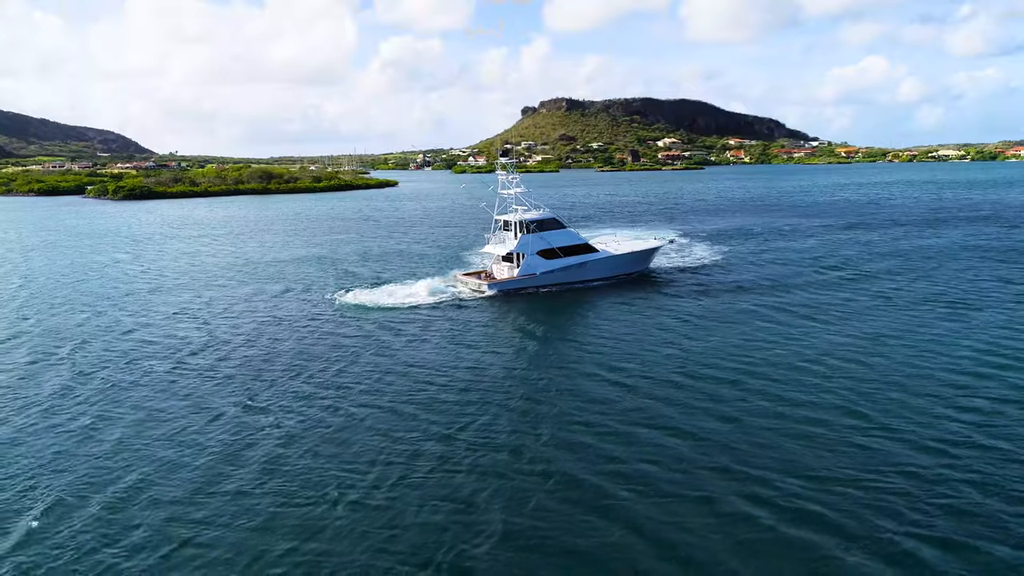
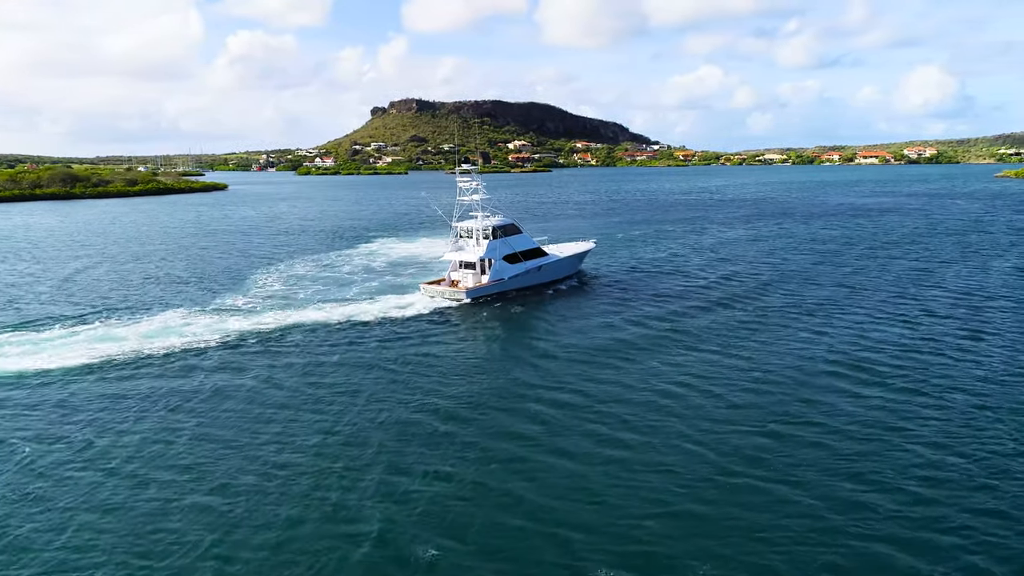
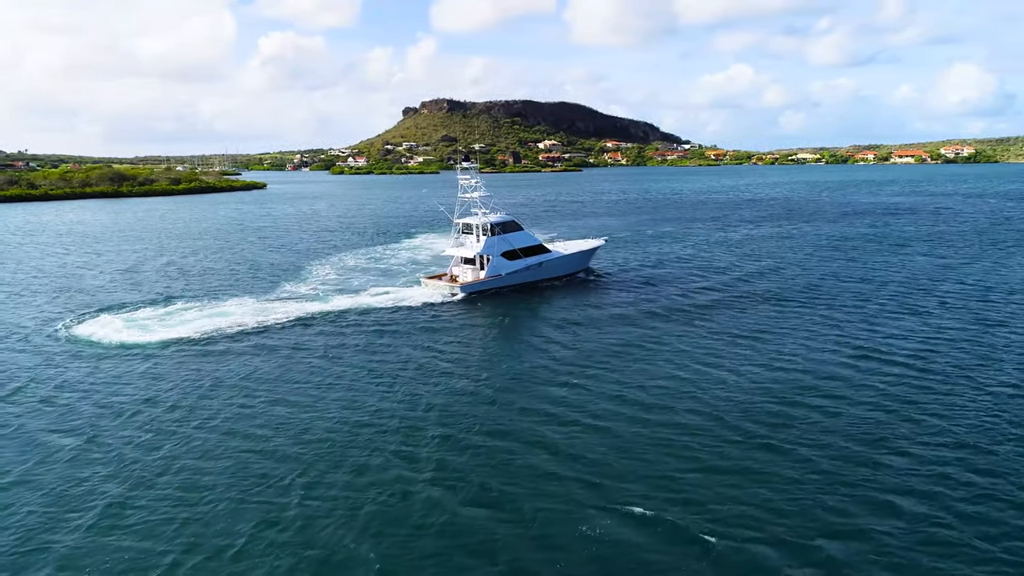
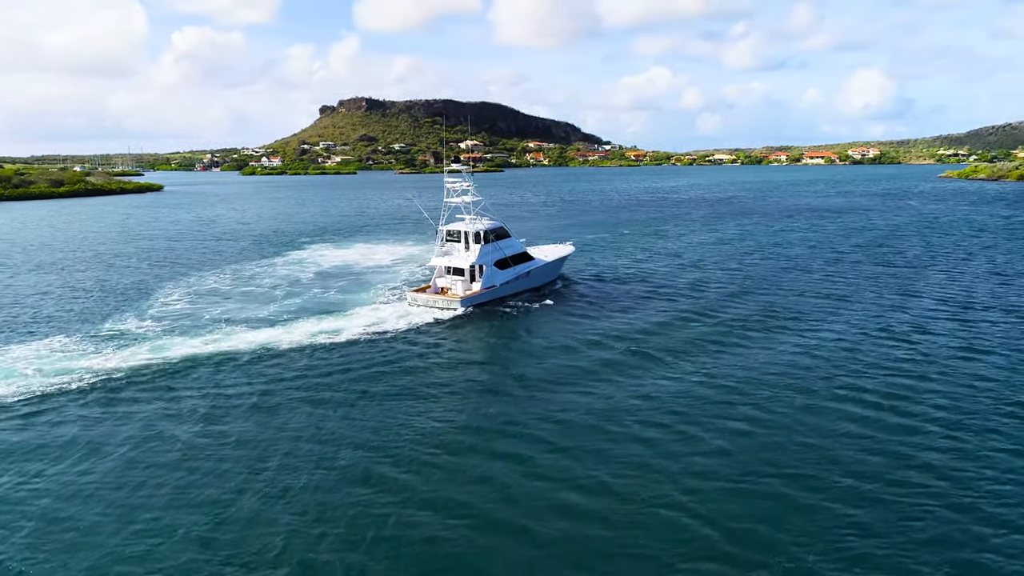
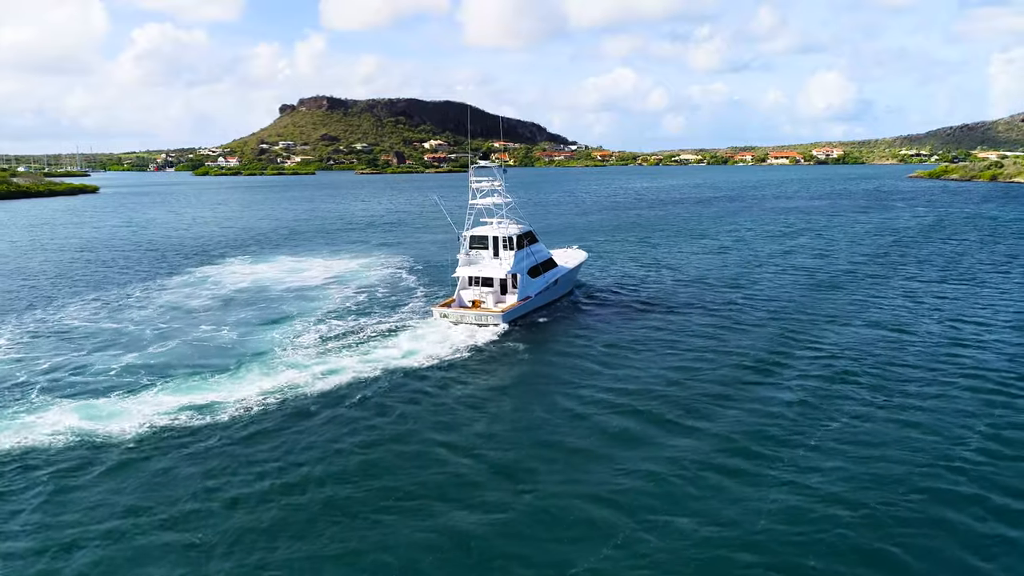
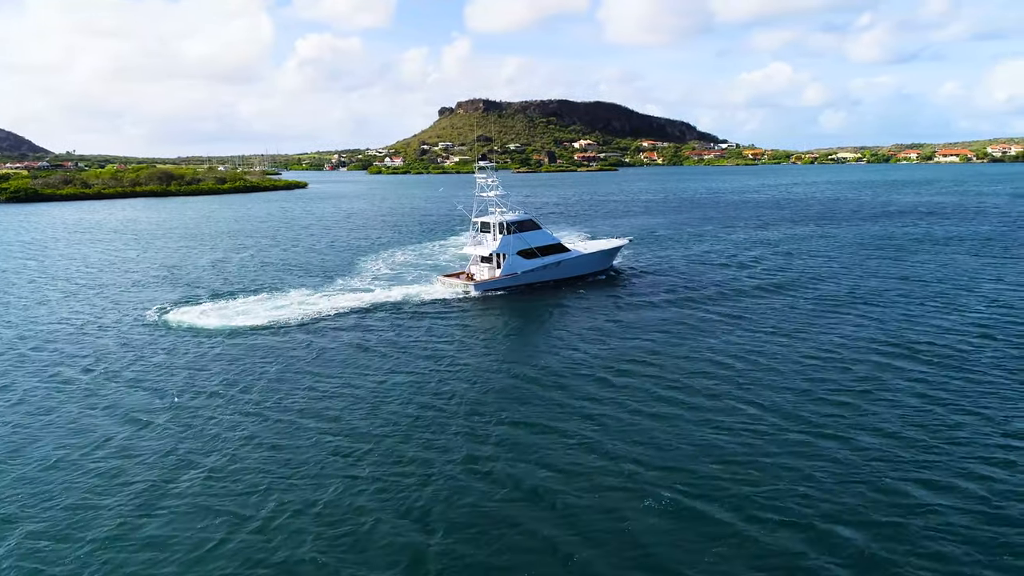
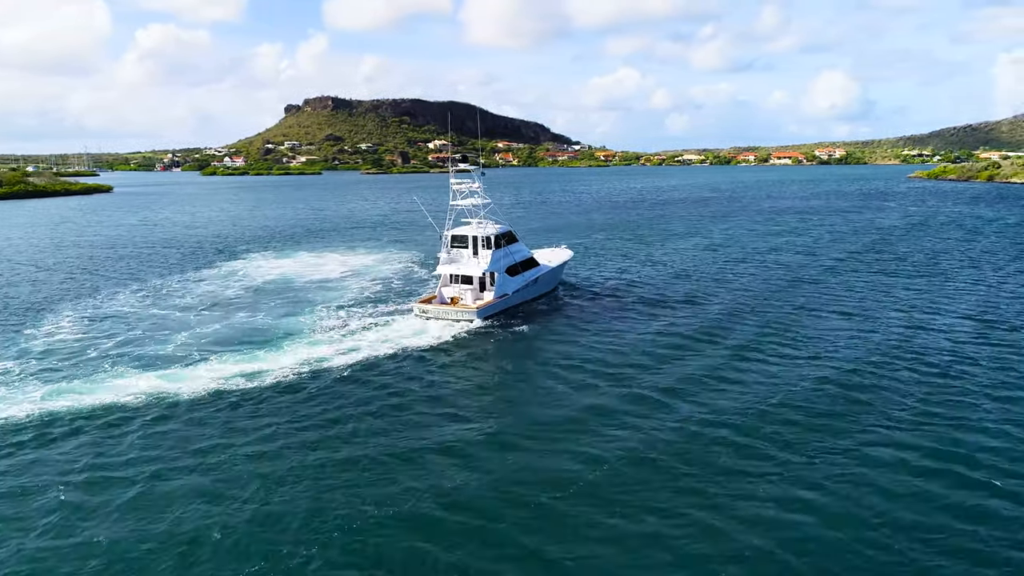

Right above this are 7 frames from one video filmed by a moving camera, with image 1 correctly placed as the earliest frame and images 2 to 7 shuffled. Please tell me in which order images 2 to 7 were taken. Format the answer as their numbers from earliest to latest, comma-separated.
6, 3, 2, 4, 7, 5
